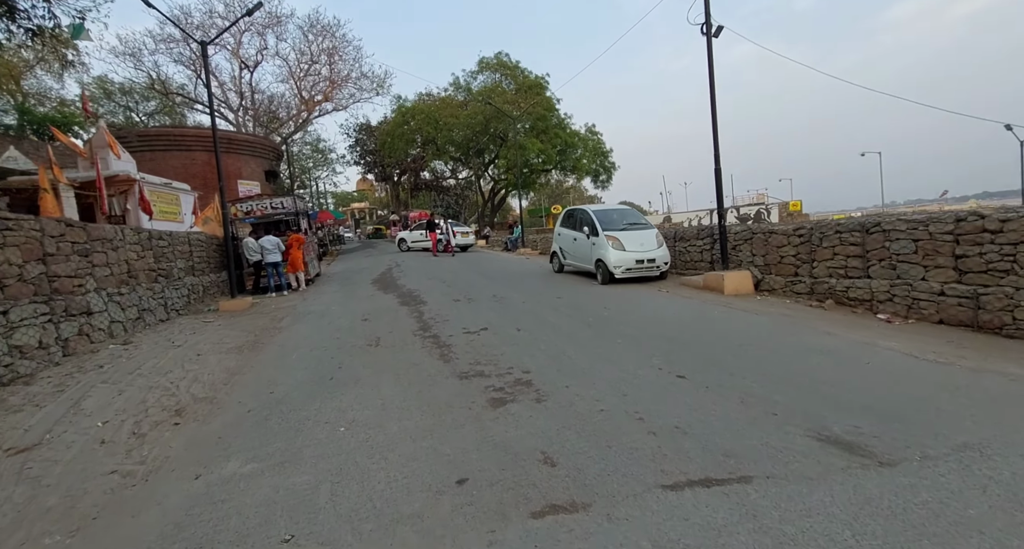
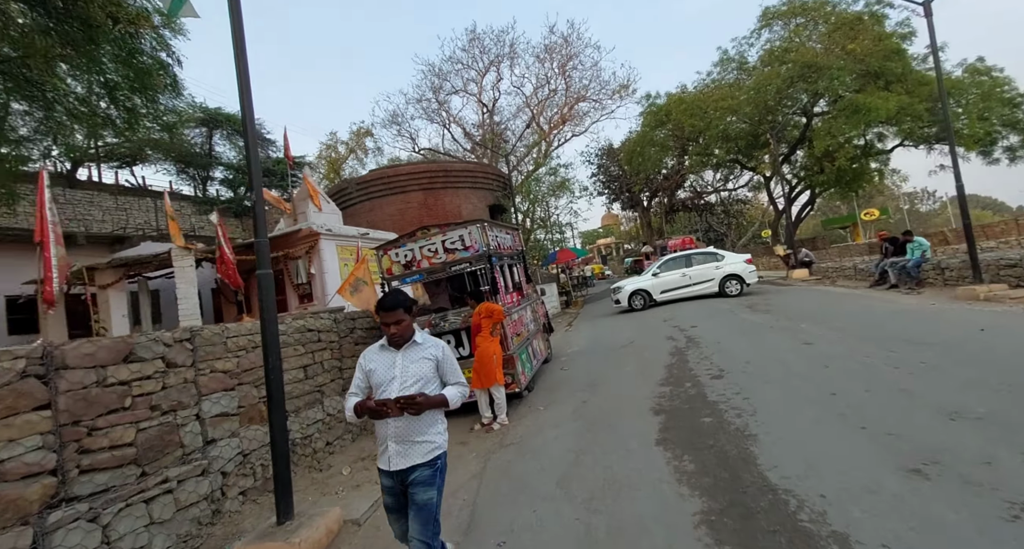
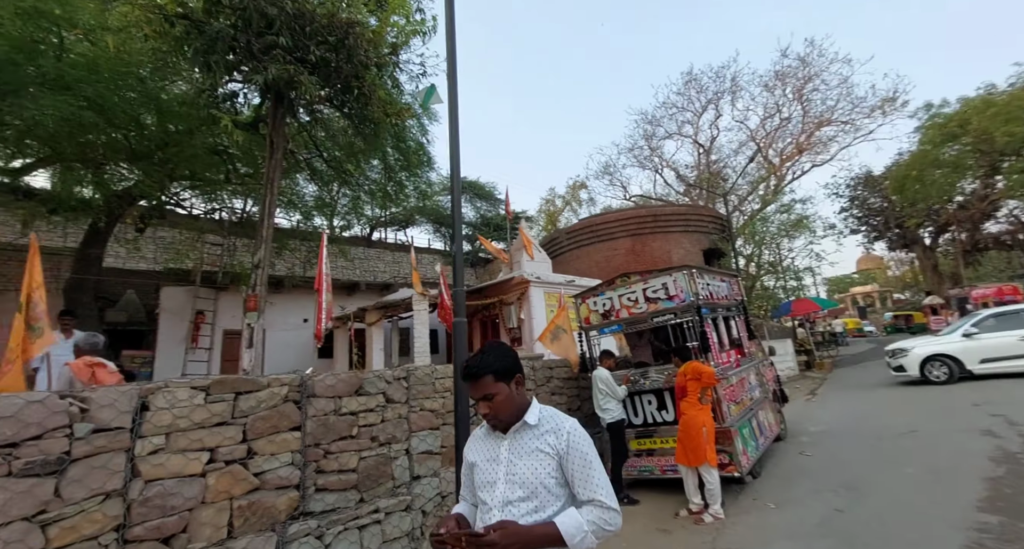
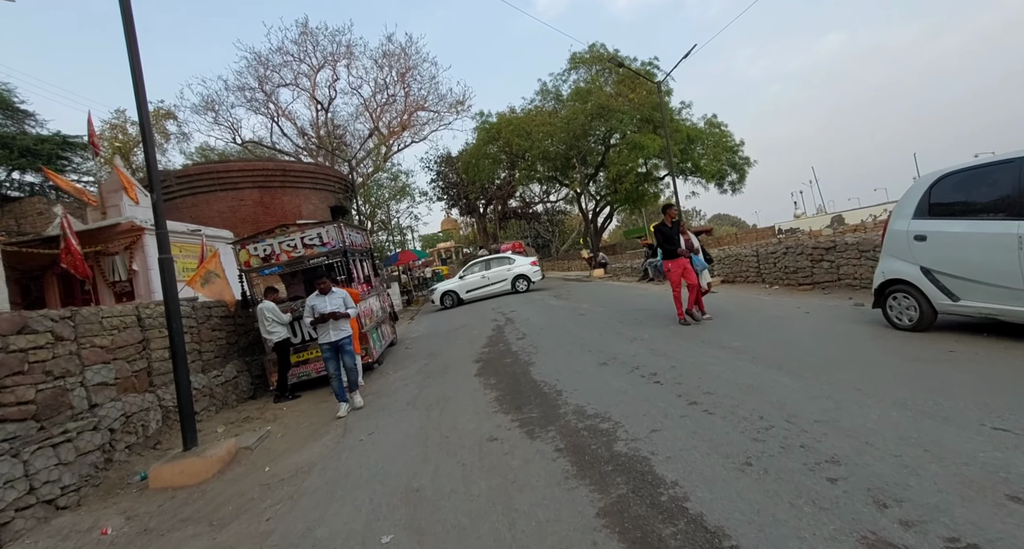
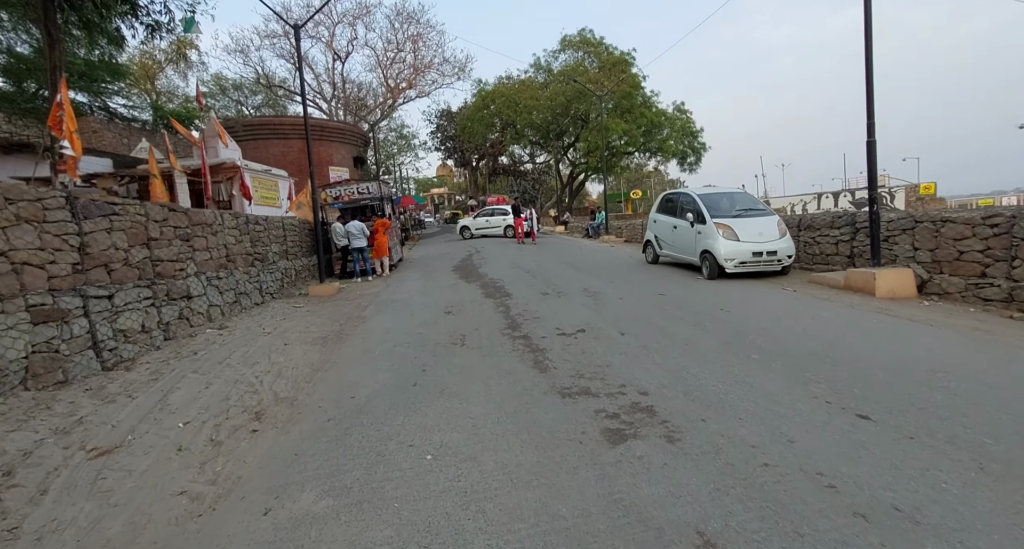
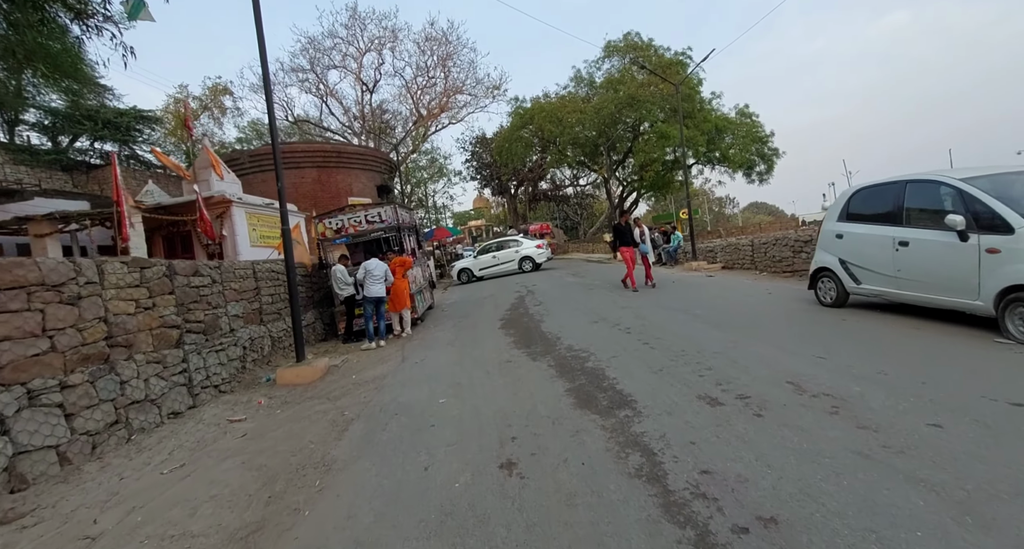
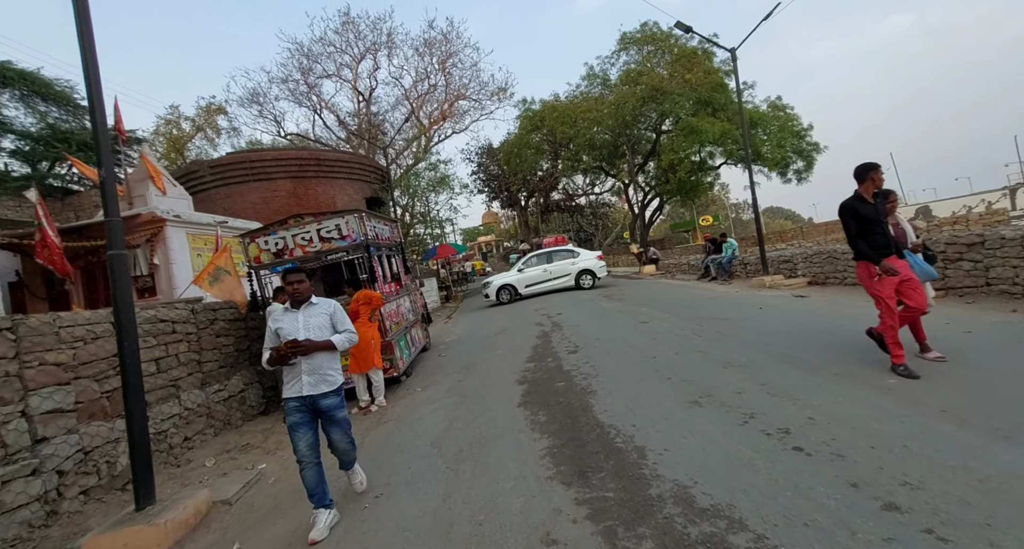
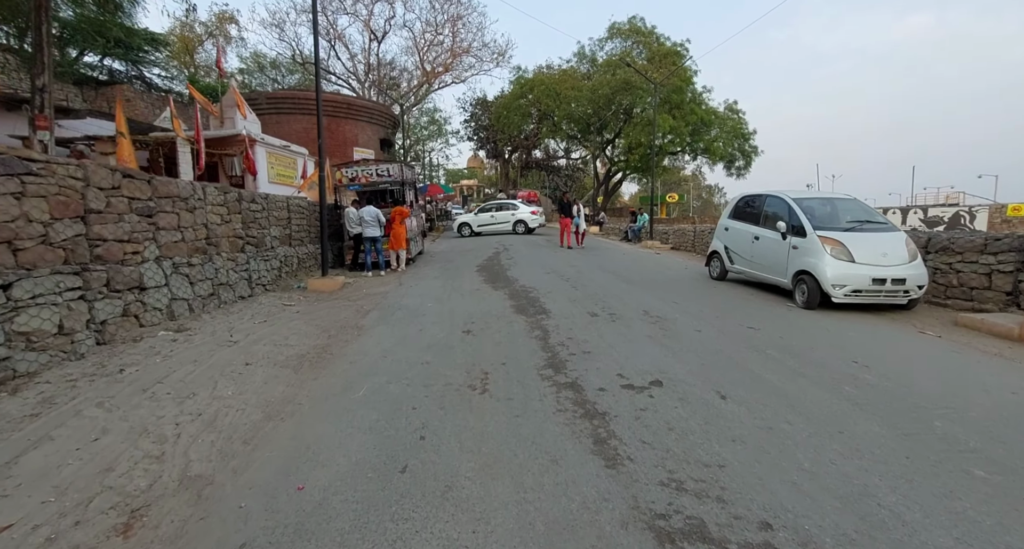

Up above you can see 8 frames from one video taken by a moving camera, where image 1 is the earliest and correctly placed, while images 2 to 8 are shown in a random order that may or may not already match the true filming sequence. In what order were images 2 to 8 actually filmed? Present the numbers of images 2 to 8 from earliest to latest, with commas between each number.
5, 8, 6, 4, 7, 2, 3
